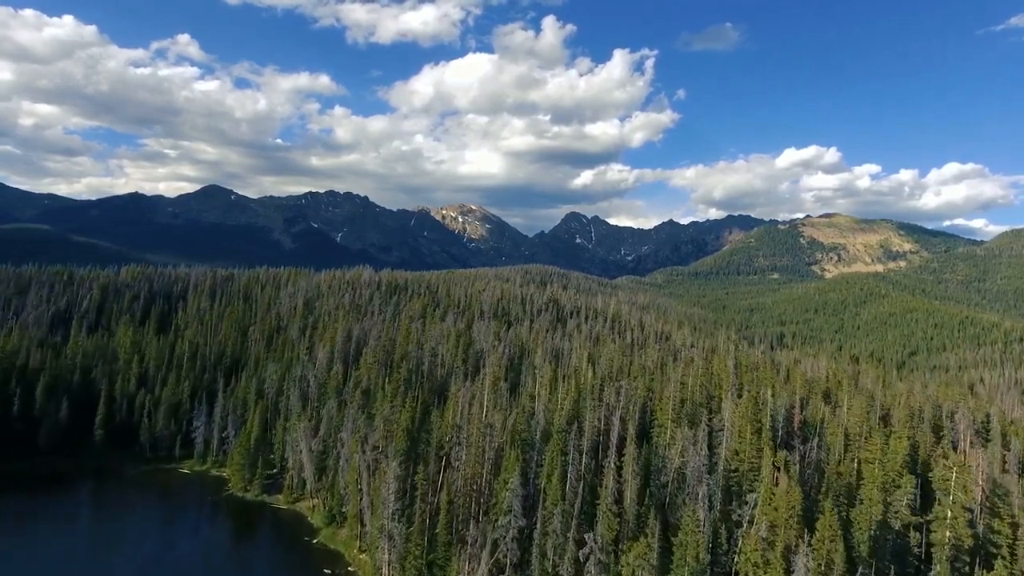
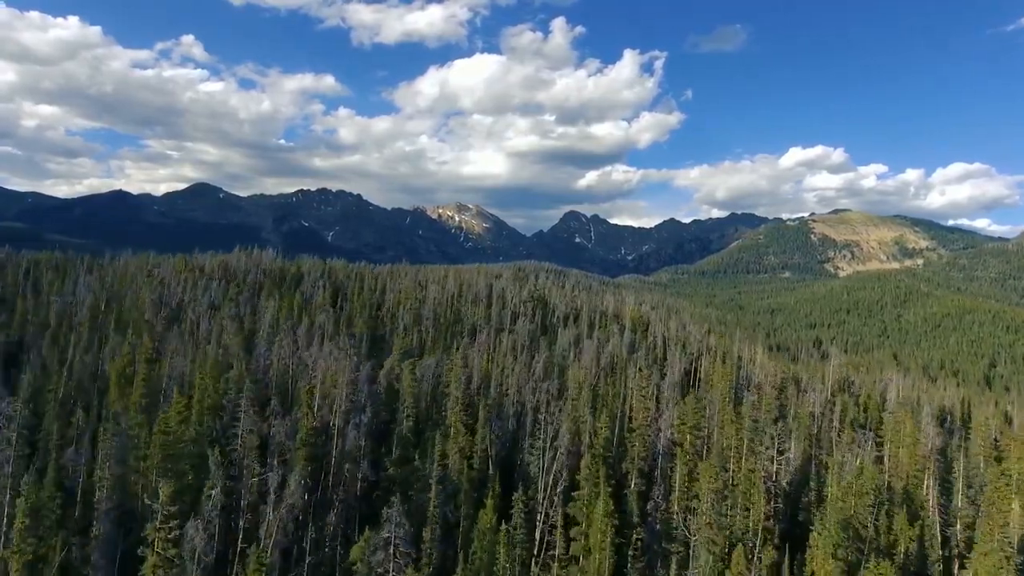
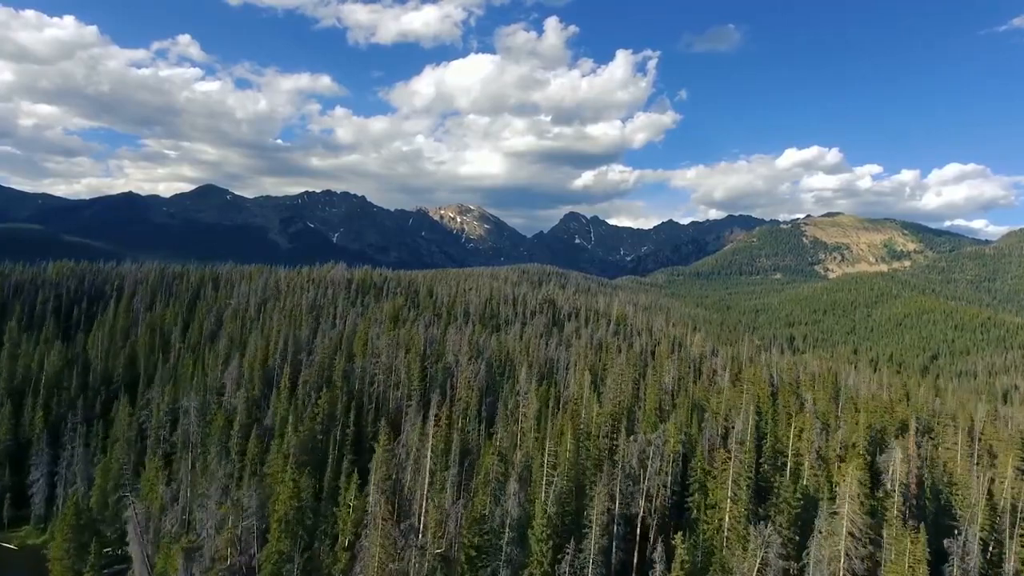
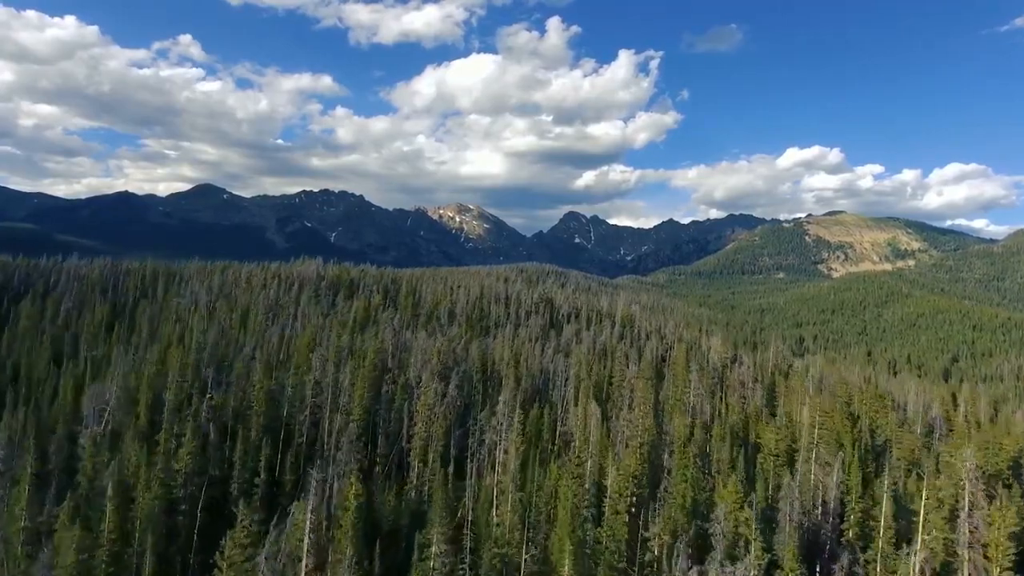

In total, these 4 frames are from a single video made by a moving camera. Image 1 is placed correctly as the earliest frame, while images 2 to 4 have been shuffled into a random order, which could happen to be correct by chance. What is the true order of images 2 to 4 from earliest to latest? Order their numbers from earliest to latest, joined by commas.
3, 4, 2
